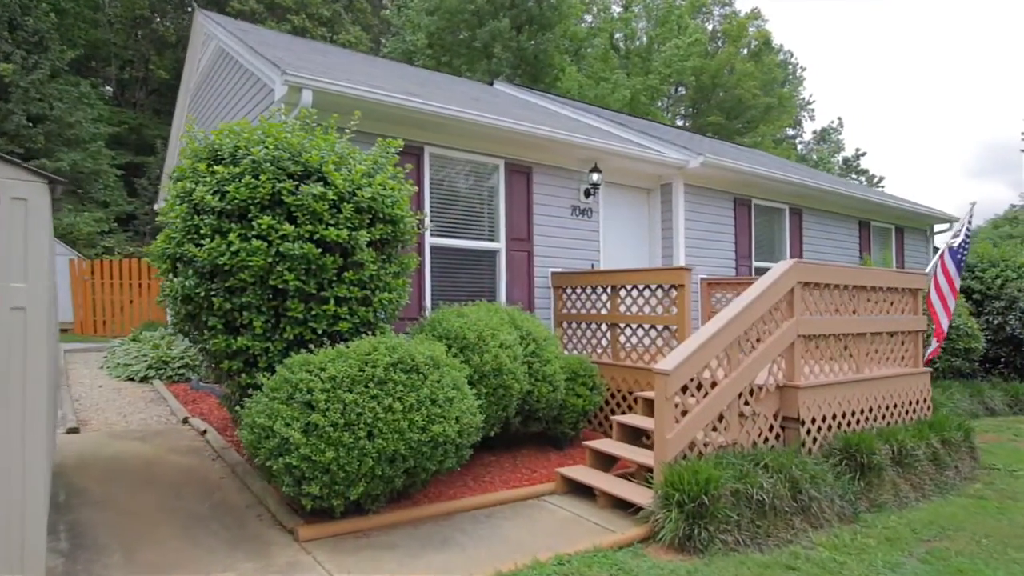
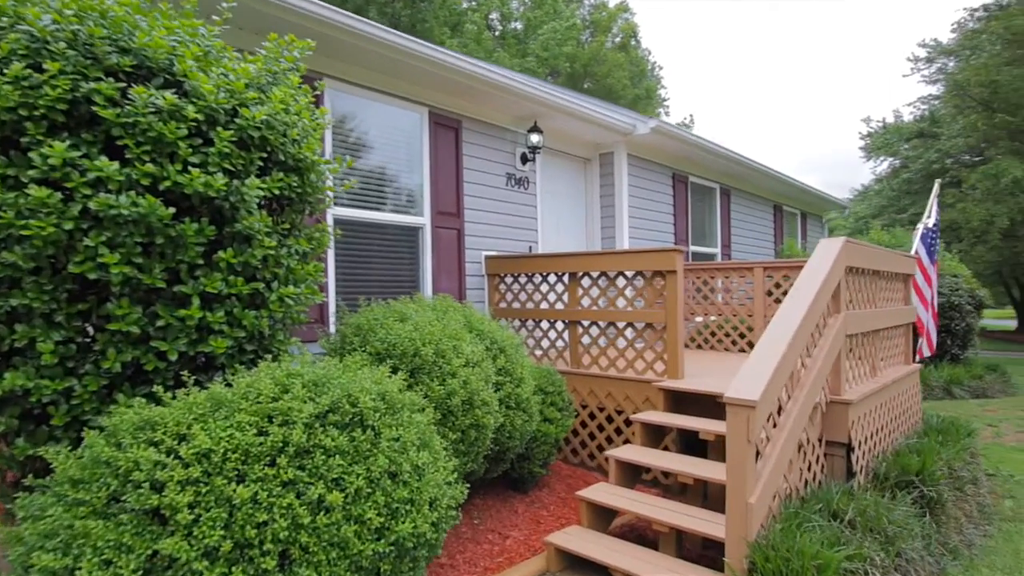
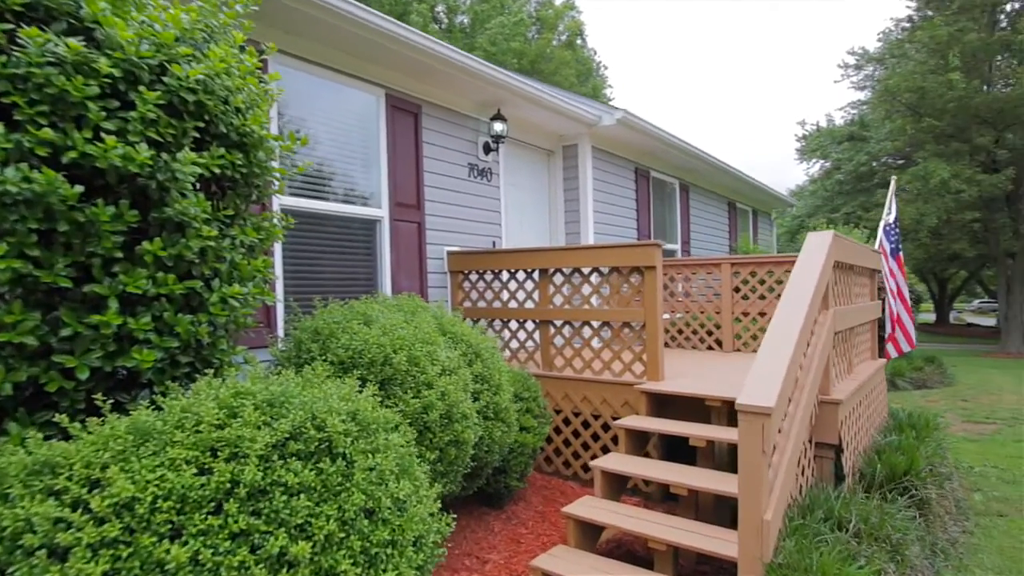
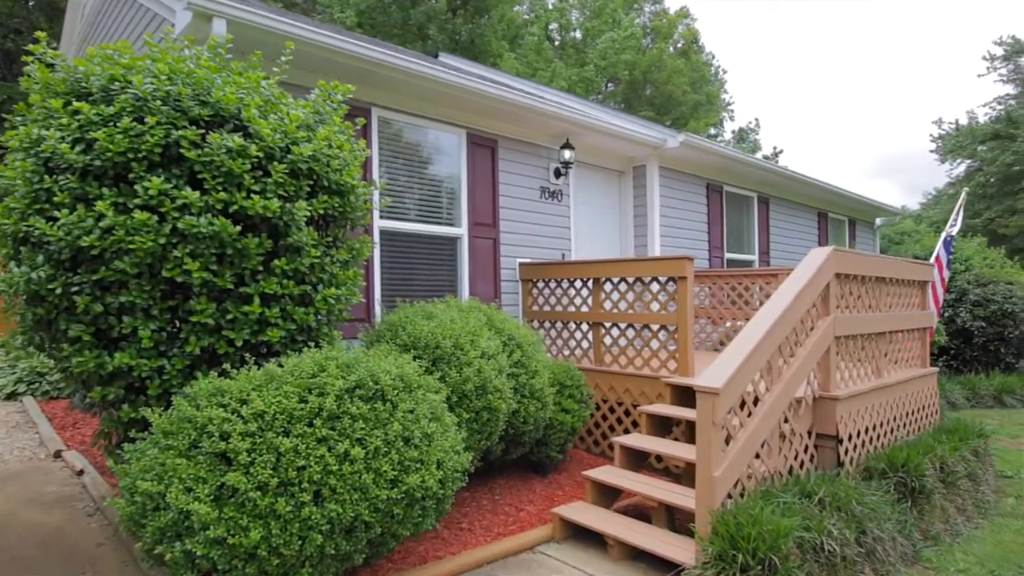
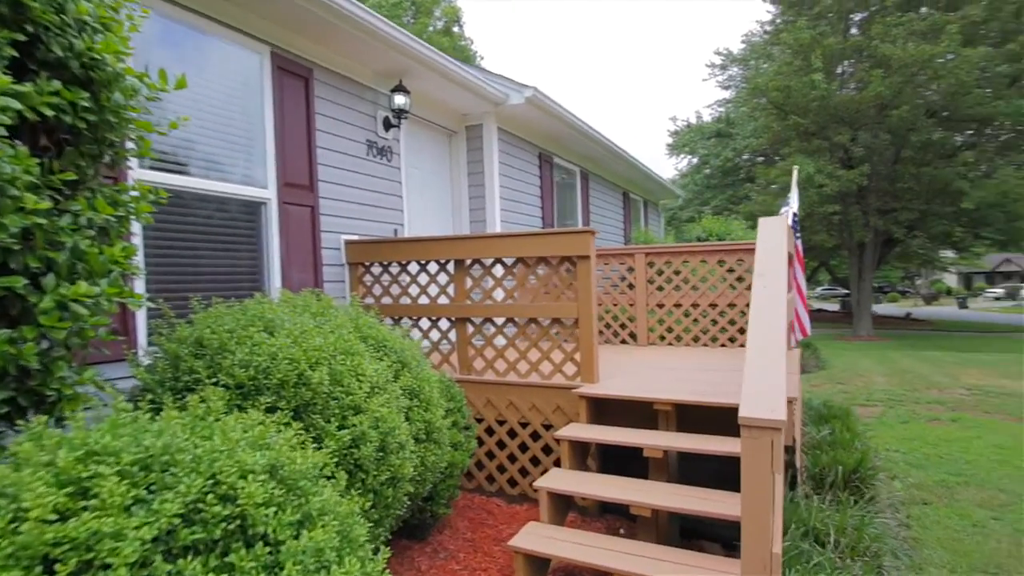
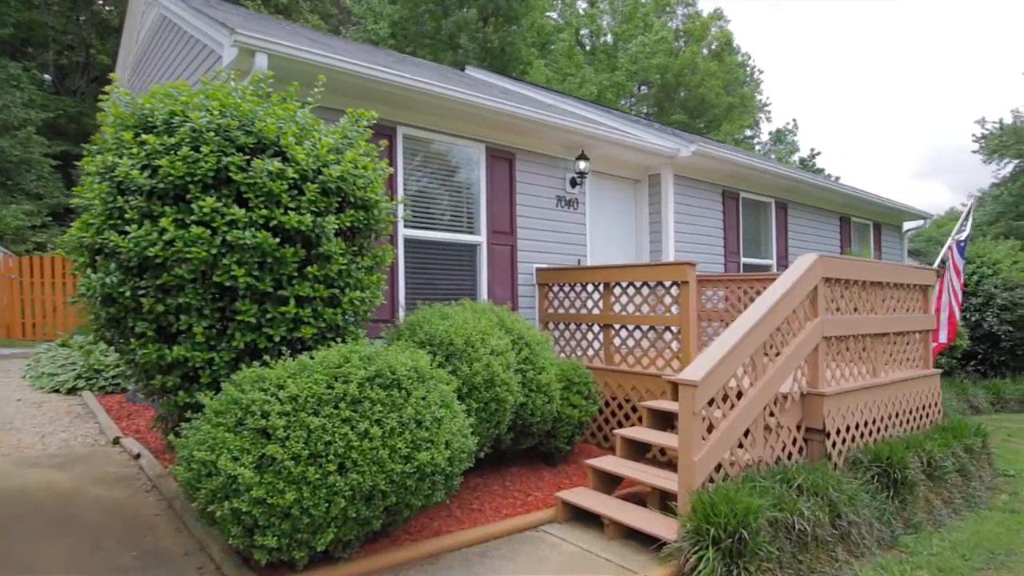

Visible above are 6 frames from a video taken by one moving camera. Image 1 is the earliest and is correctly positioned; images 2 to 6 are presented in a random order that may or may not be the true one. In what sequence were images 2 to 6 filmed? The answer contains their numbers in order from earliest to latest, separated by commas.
6, 4, 2, 3, 5
